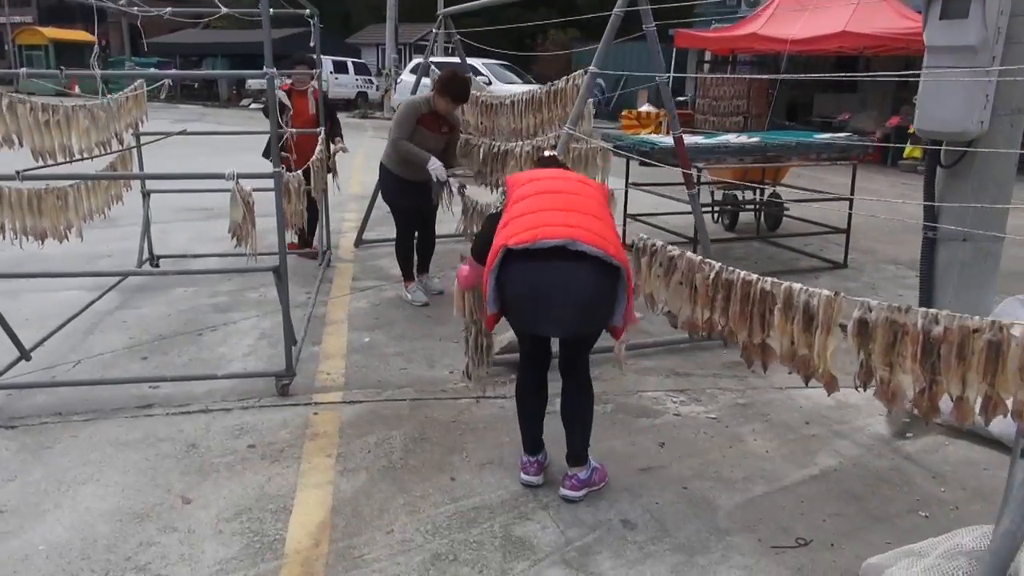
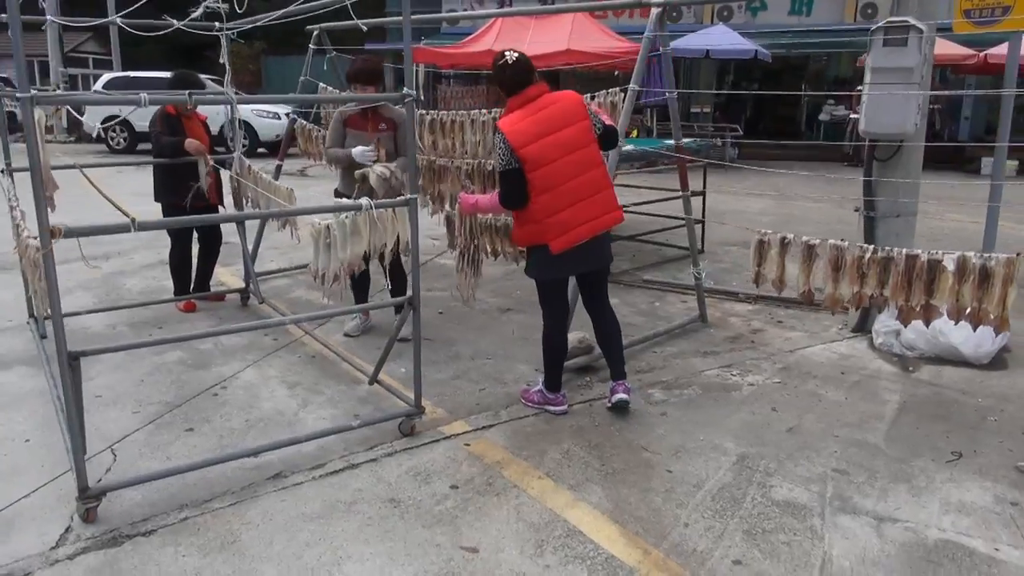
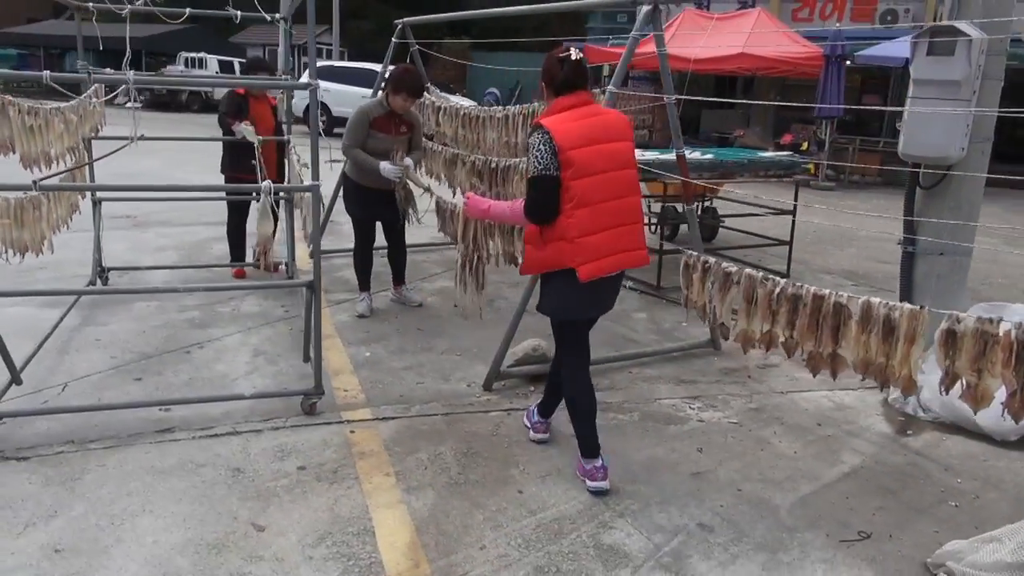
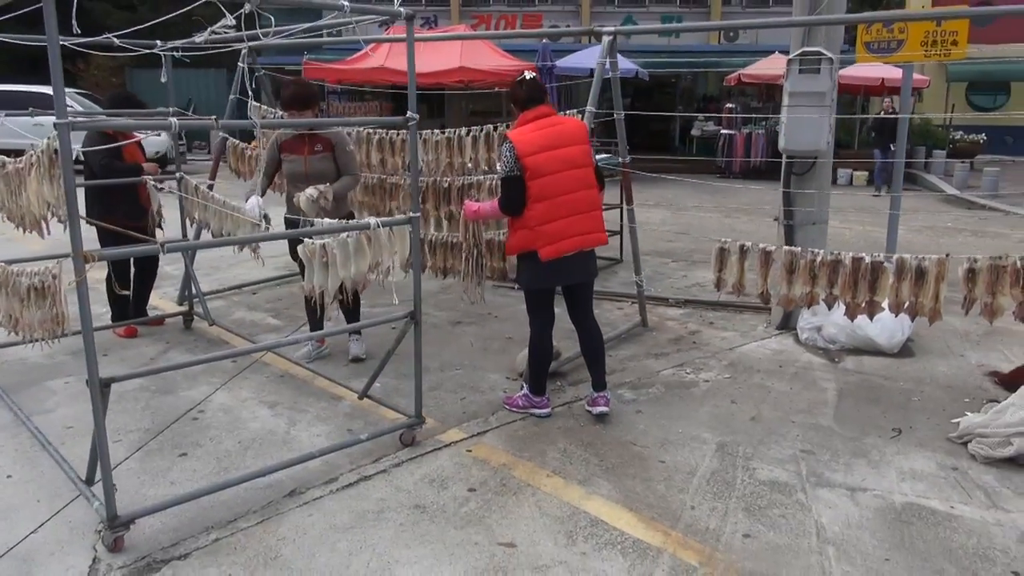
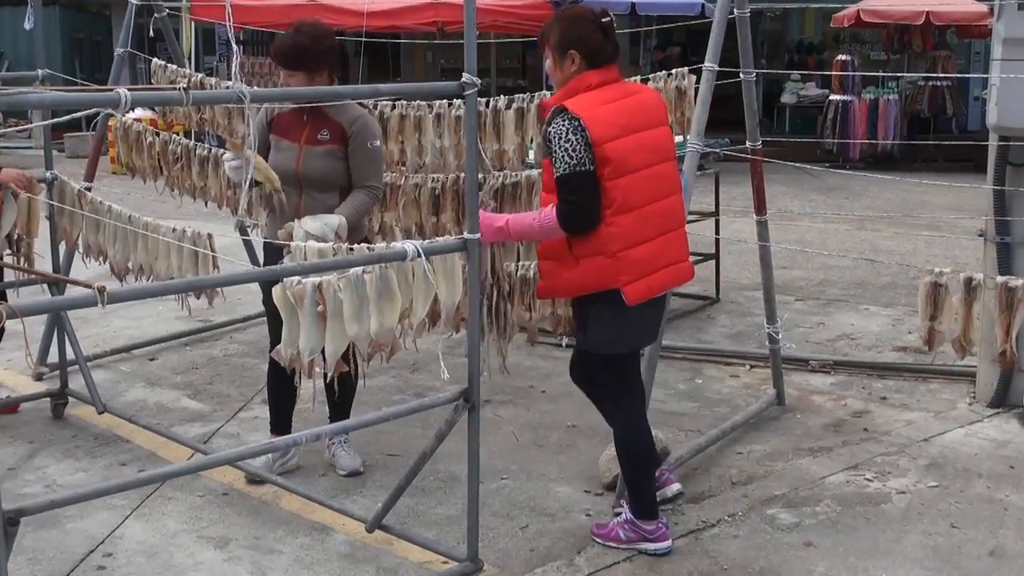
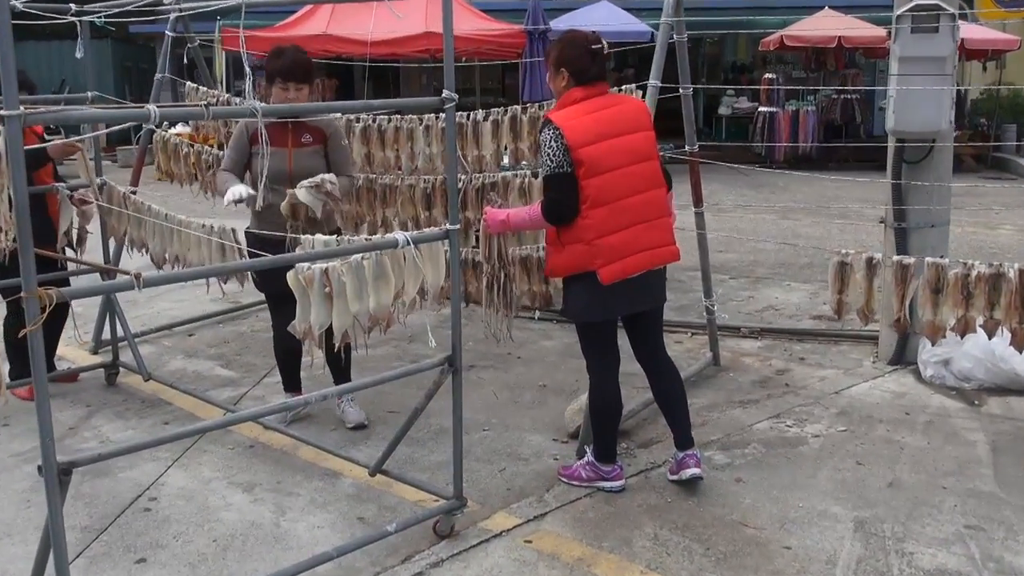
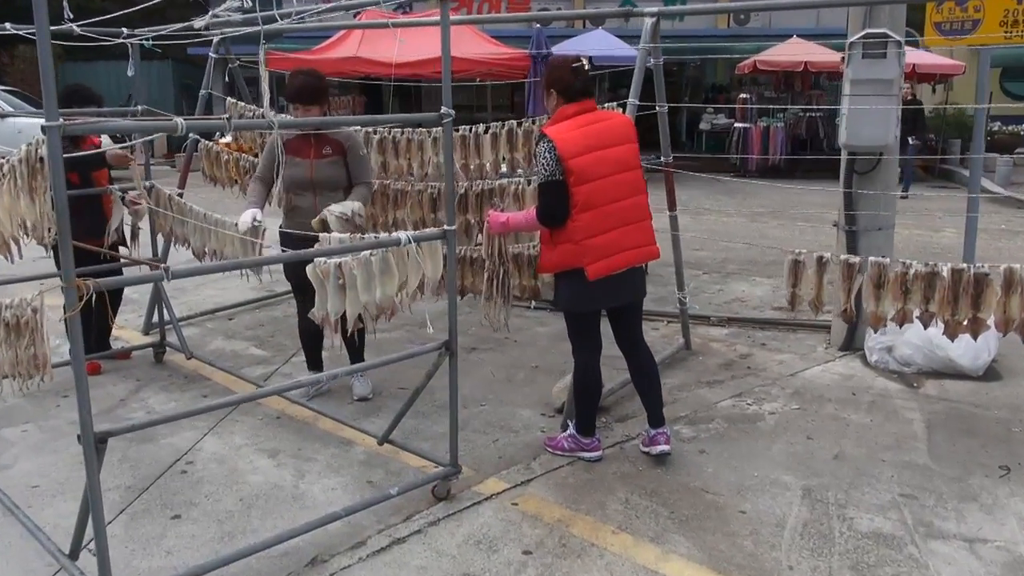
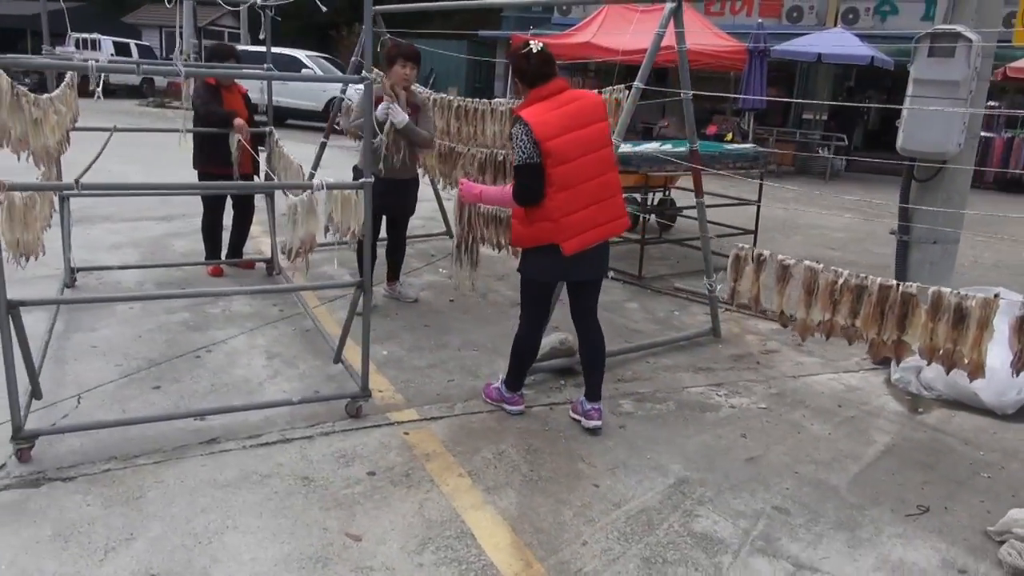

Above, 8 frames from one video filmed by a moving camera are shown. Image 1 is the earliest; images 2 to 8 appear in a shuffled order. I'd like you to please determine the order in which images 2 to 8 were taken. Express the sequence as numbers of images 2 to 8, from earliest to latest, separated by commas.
3, 8, 2, 4, 7, 6, 5
